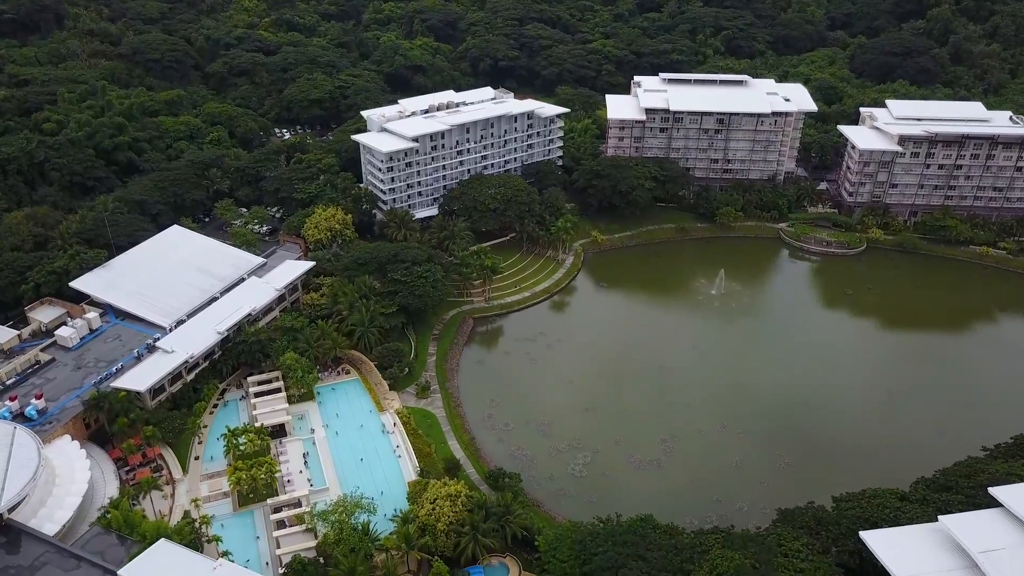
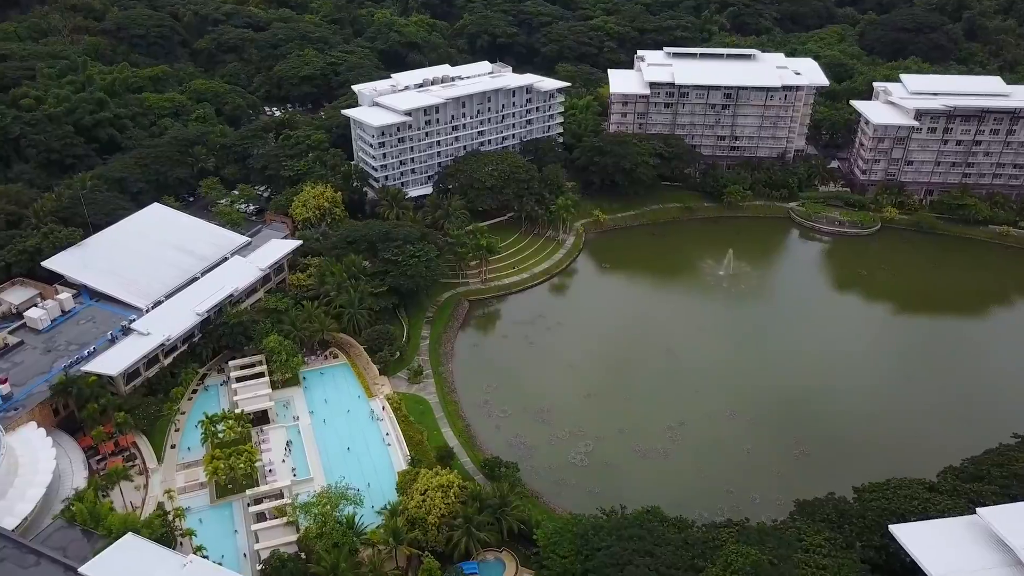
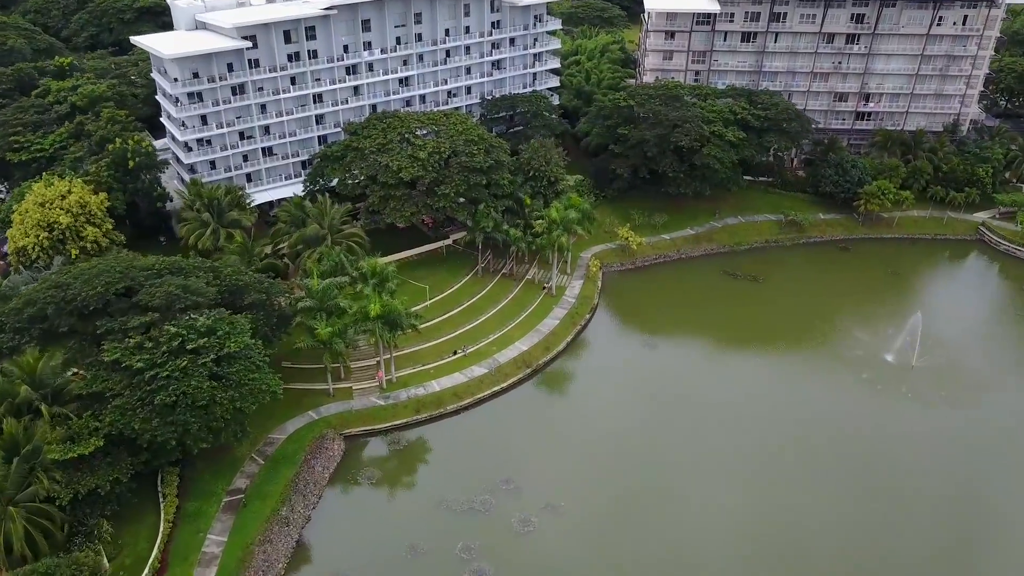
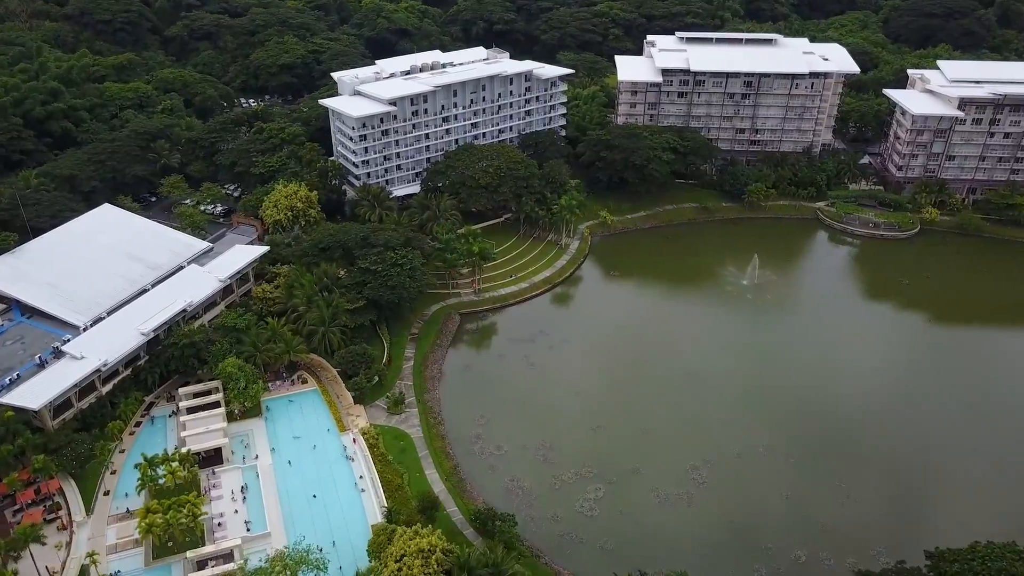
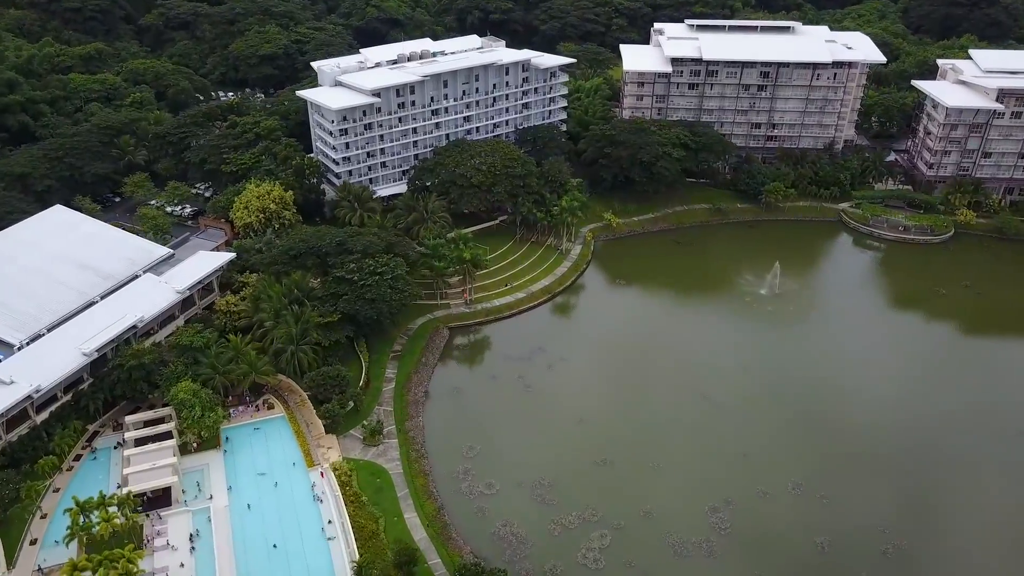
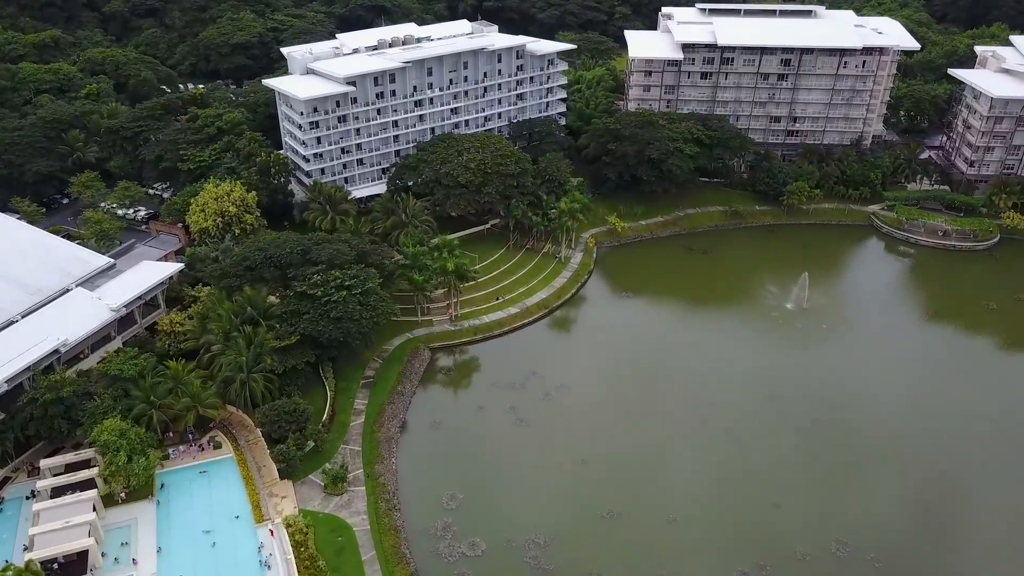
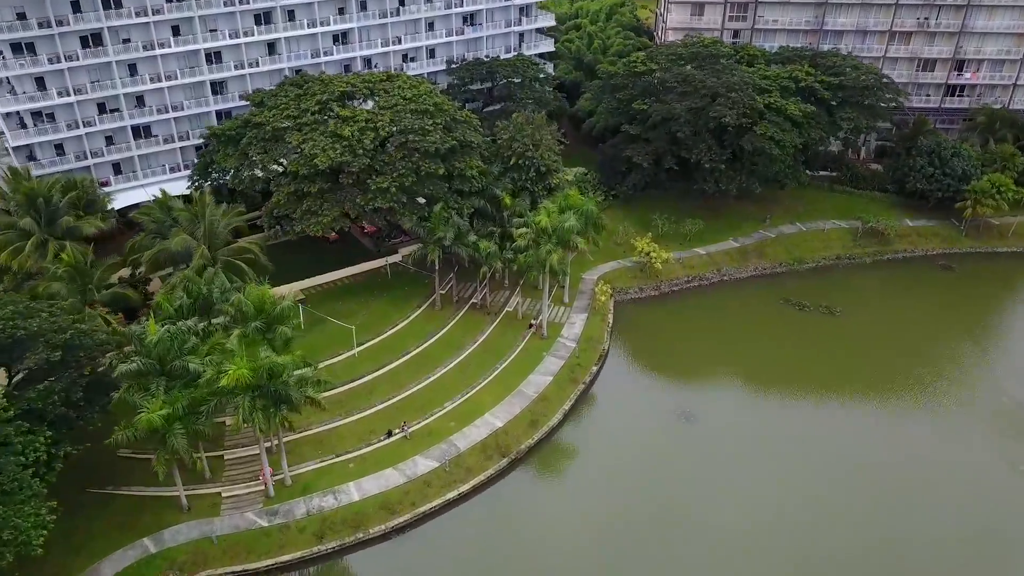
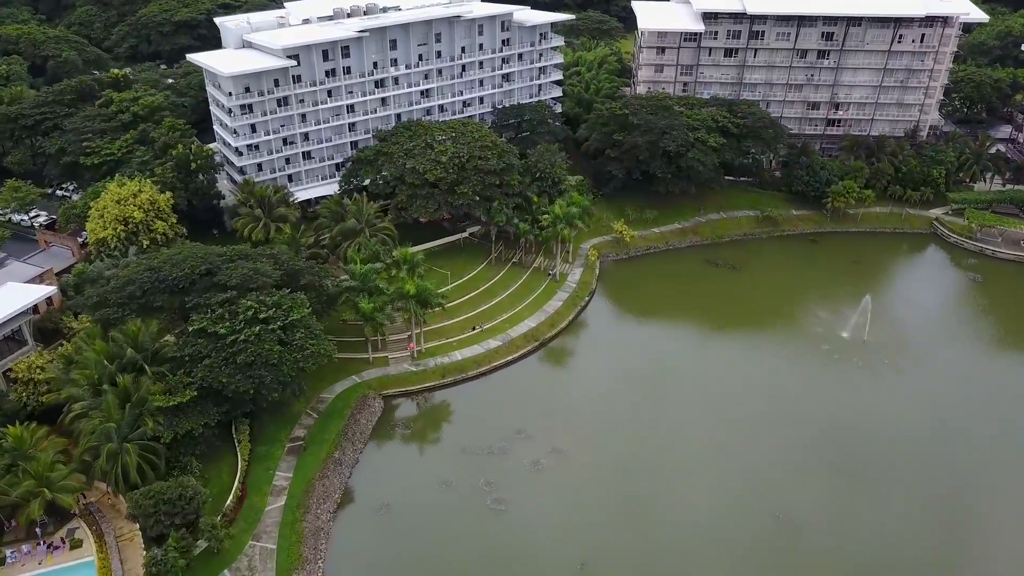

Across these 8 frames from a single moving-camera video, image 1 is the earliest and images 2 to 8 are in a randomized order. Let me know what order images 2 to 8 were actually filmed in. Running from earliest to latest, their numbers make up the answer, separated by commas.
2, 4, 5, 6, 8, 3, 7
